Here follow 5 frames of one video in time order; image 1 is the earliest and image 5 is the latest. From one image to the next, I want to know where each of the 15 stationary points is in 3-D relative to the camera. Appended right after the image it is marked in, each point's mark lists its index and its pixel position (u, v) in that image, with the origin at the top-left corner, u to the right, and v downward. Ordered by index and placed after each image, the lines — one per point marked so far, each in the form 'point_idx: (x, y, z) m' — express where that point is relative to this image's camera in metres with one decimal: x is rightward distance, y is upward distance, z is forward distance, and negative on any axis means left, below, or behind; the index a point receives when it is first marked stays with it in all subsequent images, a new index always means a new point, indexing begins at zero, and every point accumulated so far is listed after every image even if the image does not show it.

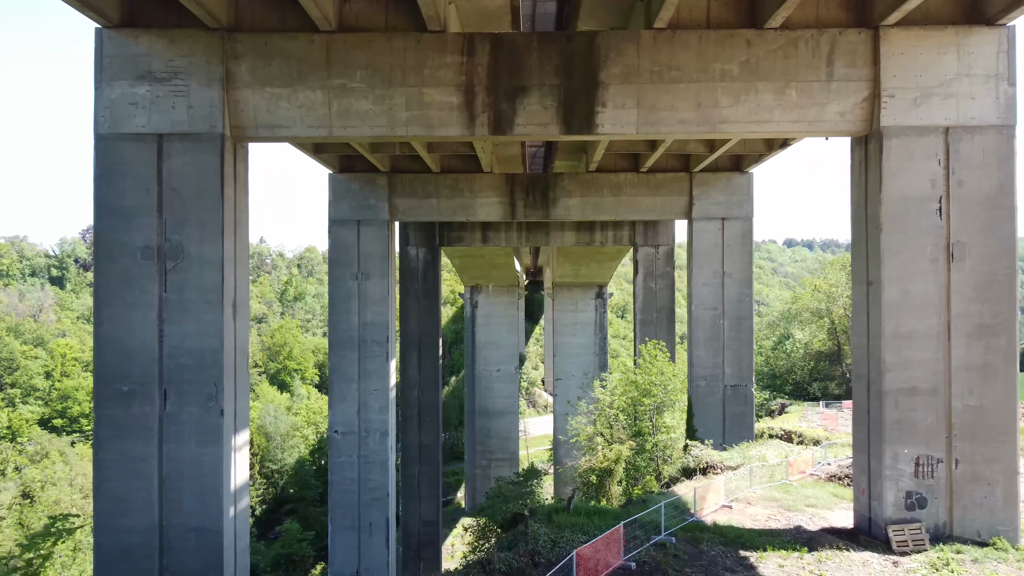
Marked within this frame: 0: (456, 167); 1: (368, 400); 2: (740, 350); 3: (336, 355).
0: (-1.6, +3.6, +16.9) m
1: (-4.2, -3.3, +16.5) m
2: (+6.5, -1.8, +16.2) m
3: (-5.1, -2.0, +16.5) m
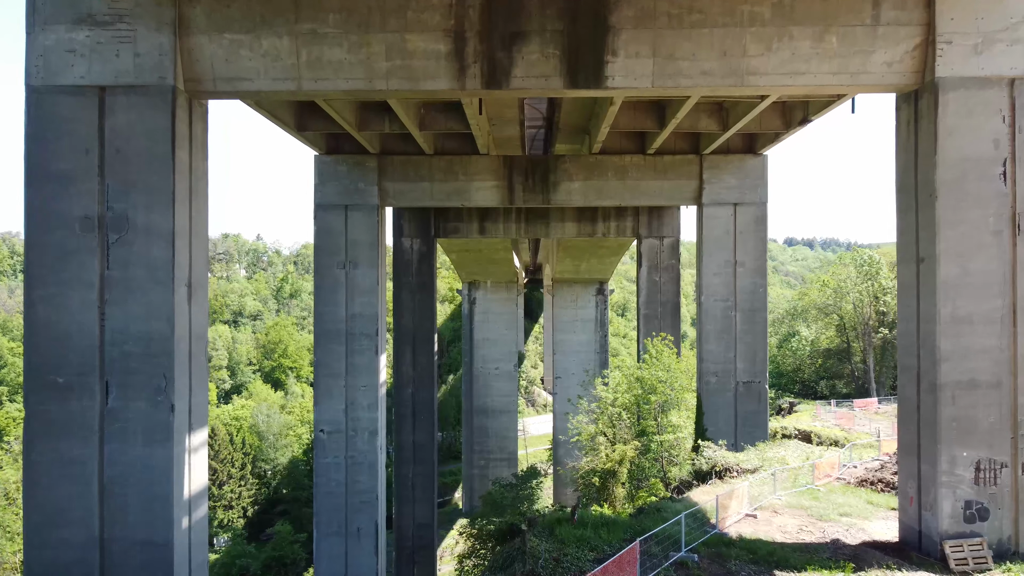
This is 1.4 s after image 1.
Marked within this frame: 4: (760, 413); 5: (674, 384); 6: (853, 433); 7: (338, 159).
0: (-1.7, +3.9, +15.8) m
1: (-4.2, -3.0, +15.4) m
2: (+6.5, -1.5, +15.2) m
3: (-5.2, -1.7, +15.5) m
4: (+6.6, -3.3, +15.0) m
5: (+4.9, -2.9, +17.3) m
6: (+10.9, -4.7, +18.0) m
7: (-4.8, +3.5, +15.7) m
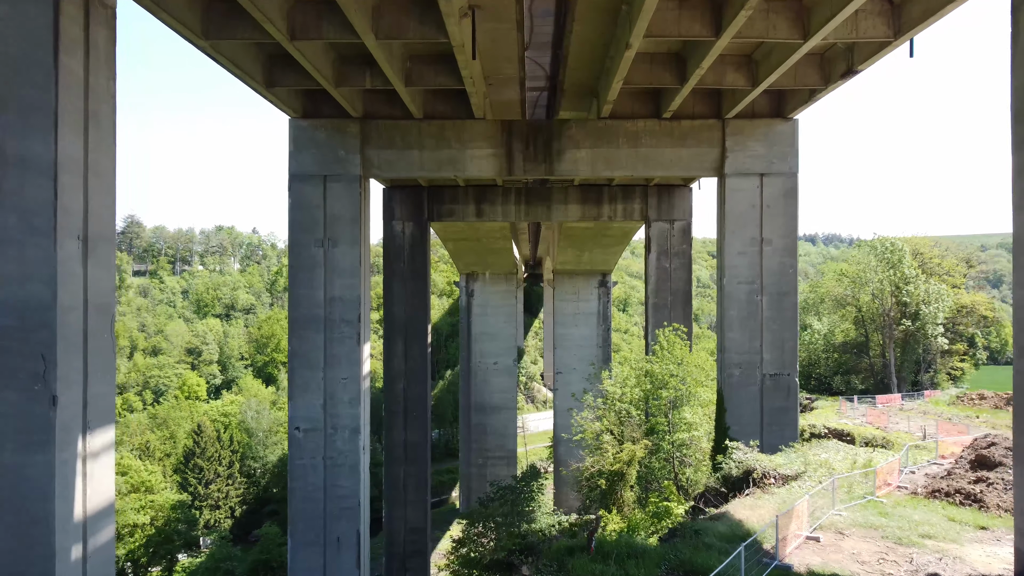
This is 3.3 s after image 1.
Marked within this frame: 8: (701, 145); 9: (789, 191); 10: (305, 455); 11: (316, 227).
0: (-1.7, +4.4, +14.1) m
1: (-4.3, -2.5, +13.8) m
2: (+6.4, -1.0, +13.5) m
3: (-5.2, -1.2, +13.8) m
4: (+6.5, -2.9, +13.4) m
5: (+4.8, -2.5, +15.7) m
6: (+10.9, -4.2, +16.3) m
7: (-4.8, +4.0, +14.0) m
8: (+4.7, +3.5, +13.9) m
9: (+6.6, +2.3, +13.6) m
10: (-5.0, -4.0, +13.8) m
11: (-4.8, +1.5, +13.9) m
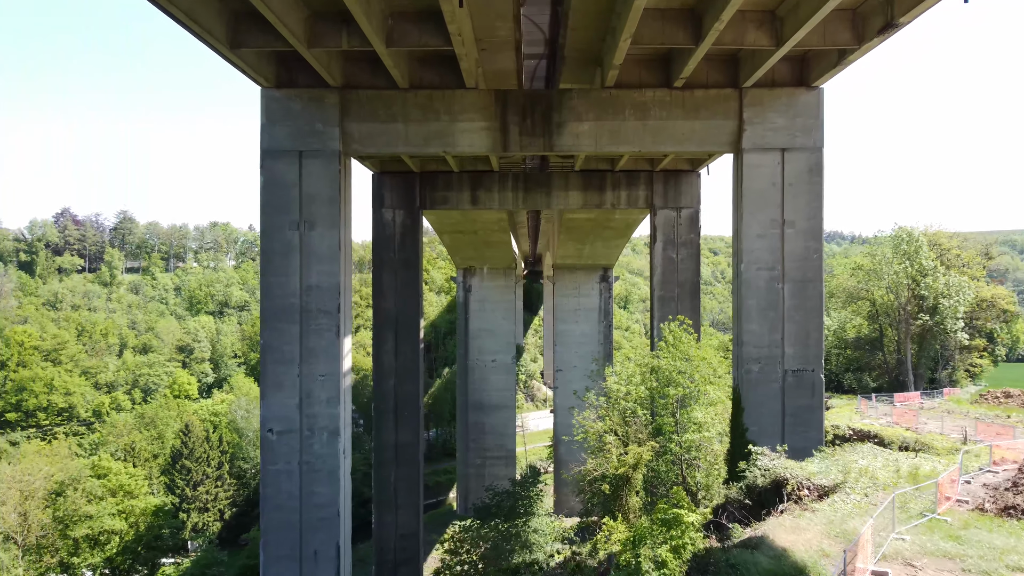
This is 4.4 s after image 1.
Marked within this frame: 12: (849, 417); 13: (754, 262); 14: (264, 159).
0: (-1.8, +4.6, +12.8) m
1: (-4.4, -2.2, +12.5) m
2: (+6.3, -0.8, +12.2) m
3: (-5.3, -0.9, +12.5) m
4: (+6.4, -2.6, +12.1) m
5: (+4.7, -2.2, +14.4) m
6: (+10.8, -3.9, +15.0) m
7: (-4.9, +4.3, +12.6) m
8: (+4.6, +3.8, +12.6) m
9: (+6.5, +2.6, +12.3) m
10: (-5.1, -3.8, +12.5) m
11: (-4.9, +1.8, +12.6) m
12: (+11.0, -4.2, +18.7) m
13: (+5.3, +0.6, +12.3) m
14: (-5.5, +2.9, +12.6) m
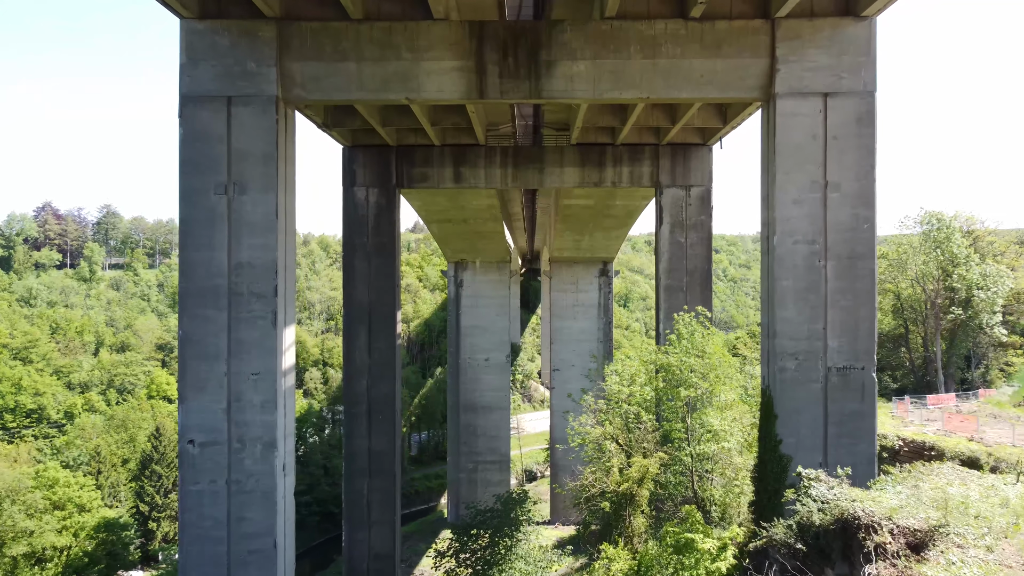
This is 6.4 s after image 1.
0: (-2.2, +5.0, +10.4) m
1: (-4.8, -1.8, +10.1) m
2: (+5.9, -0.4, +9.8) m
3: (-5.7, -0.5, +10.1) m
4: (+6.0, -2.2, +9.7) m
5: (+4.3, -1.8, +12.0) m
6: (+10.4, -3.5, +12.7) m
7: (-5.3, +4.7, +10.2) m
8: (+4.2, +4.2, +10.2) m
9: (+6.1, +3.0, +9.9) m
10: (-5.5, -3.4, +10.1) m
11: (-5.3, +2.2, +10.2) m
12: (+10.6, -3.8, +16.4) m
13: (+4.9, +1.0, +9.9) m
14: (-5.9, +3.3, +10.2) m
